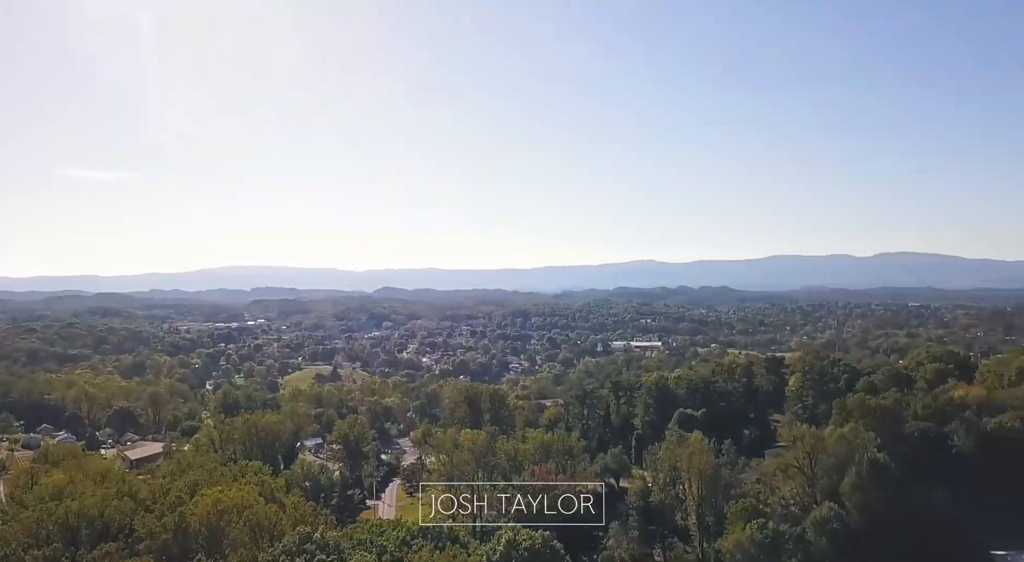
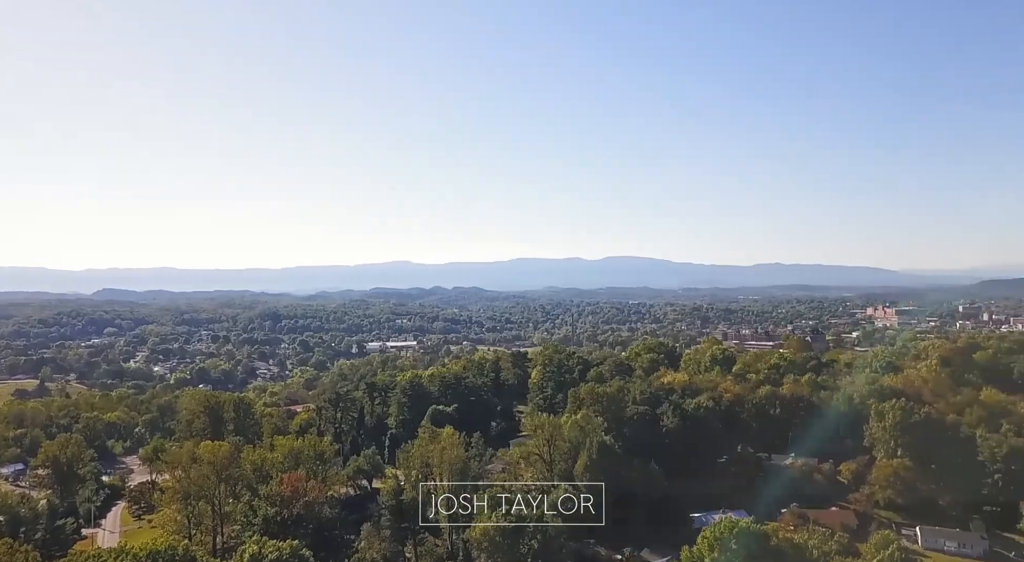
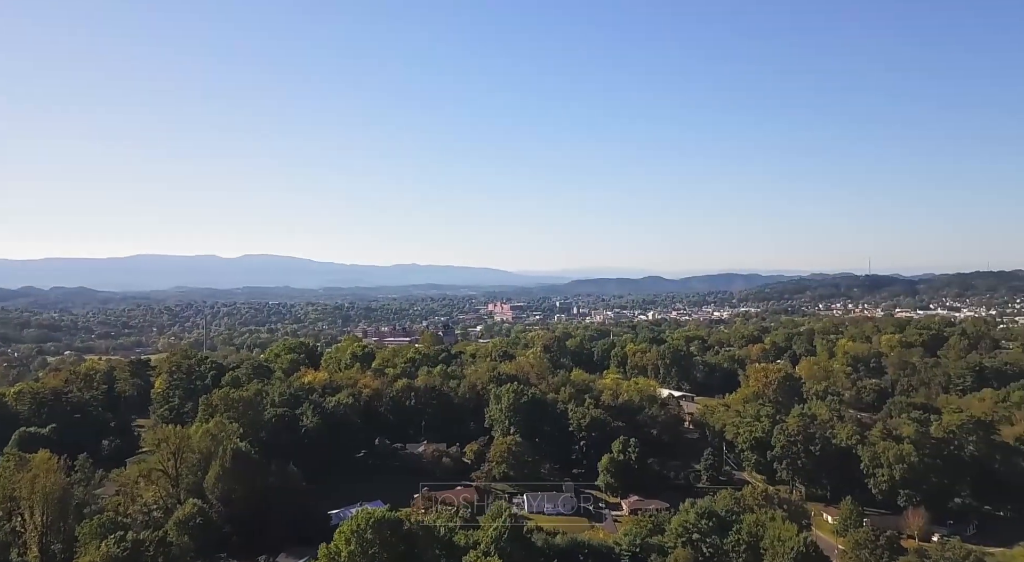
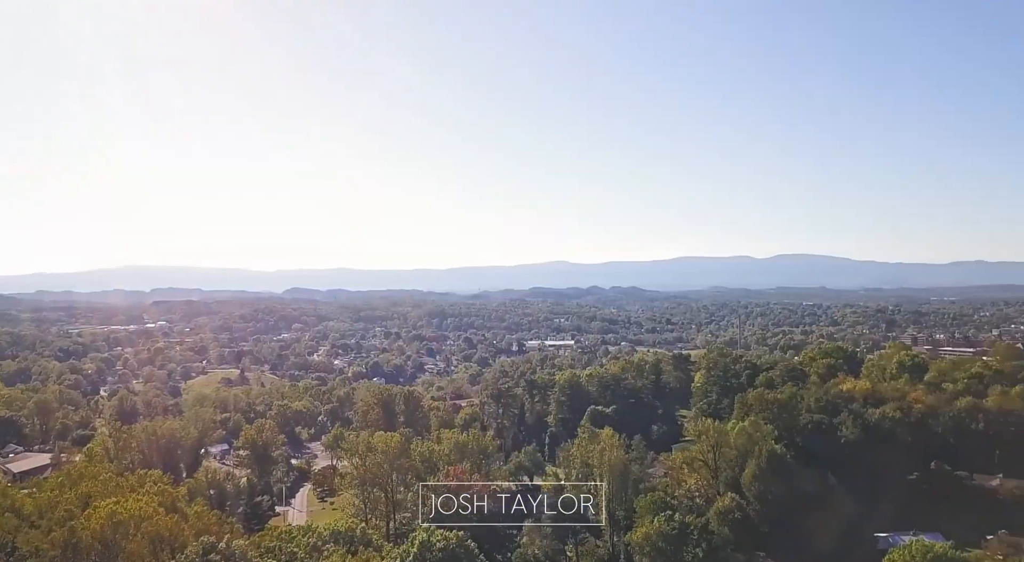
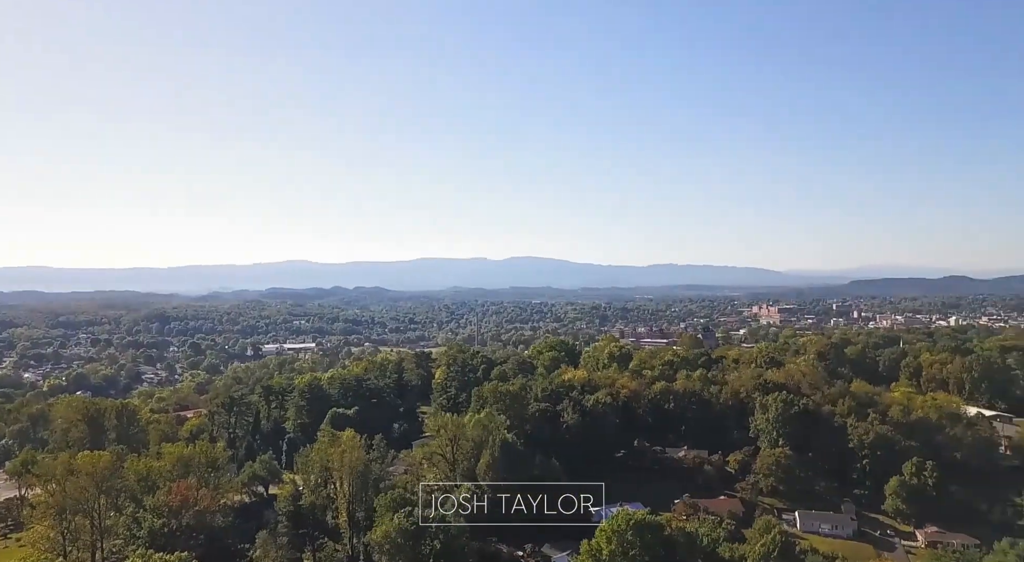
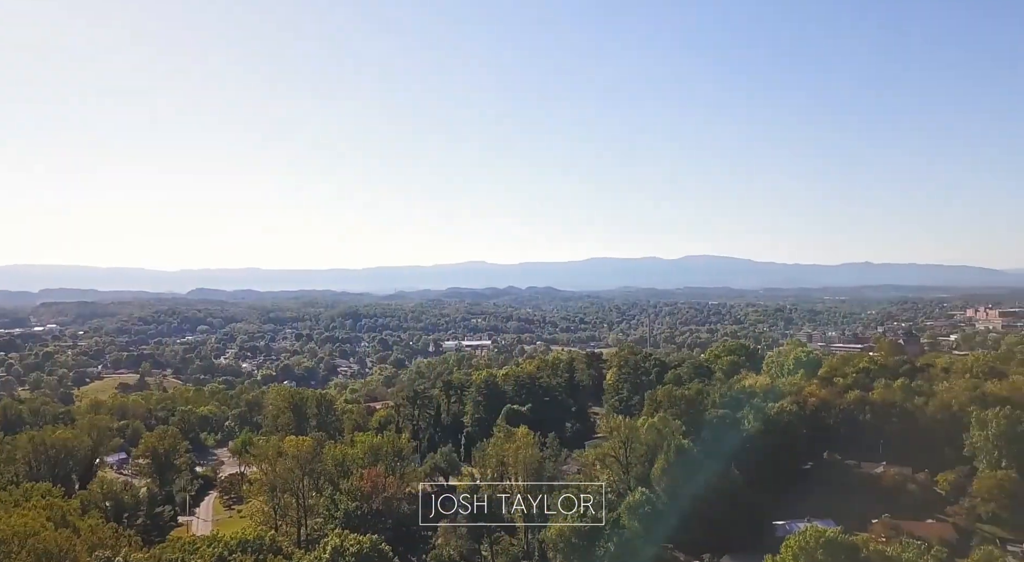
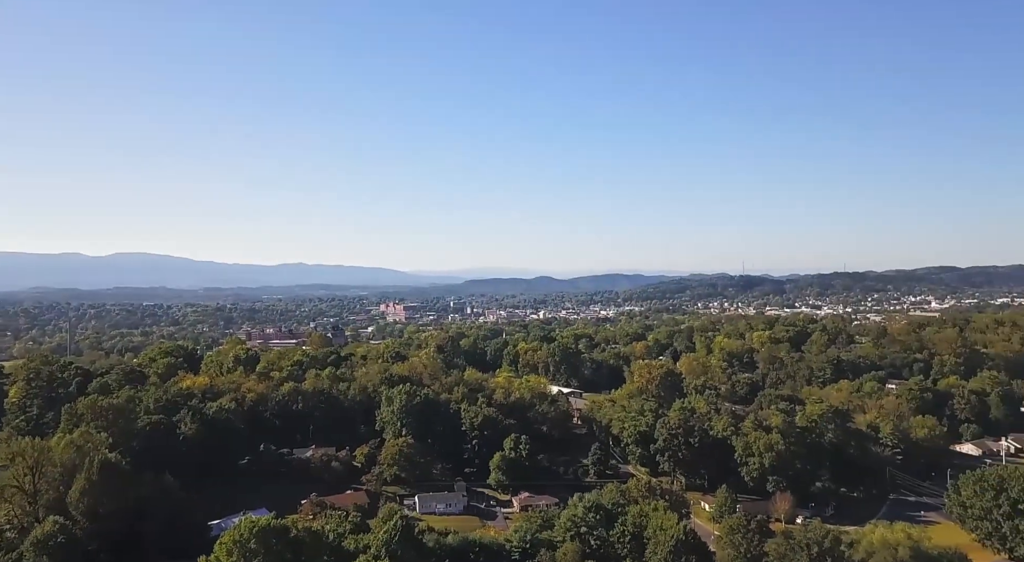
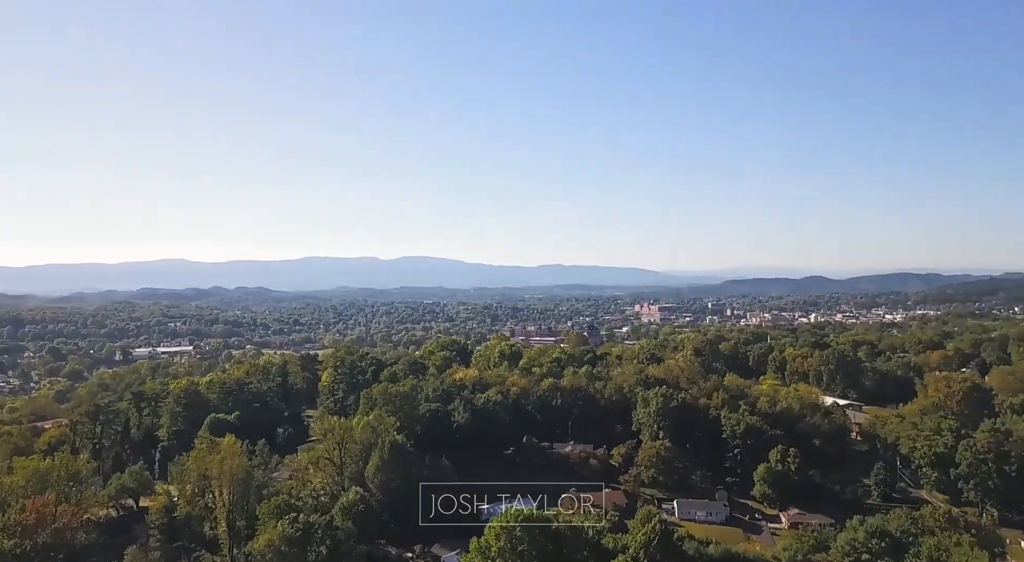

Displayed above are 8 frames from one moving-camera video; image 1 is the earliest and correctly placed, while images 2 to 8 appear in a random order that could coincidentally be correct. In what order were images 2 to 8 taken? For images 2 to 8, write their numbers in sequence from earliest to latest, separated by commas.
4, 6, 2, 5, 8, 3, 7
